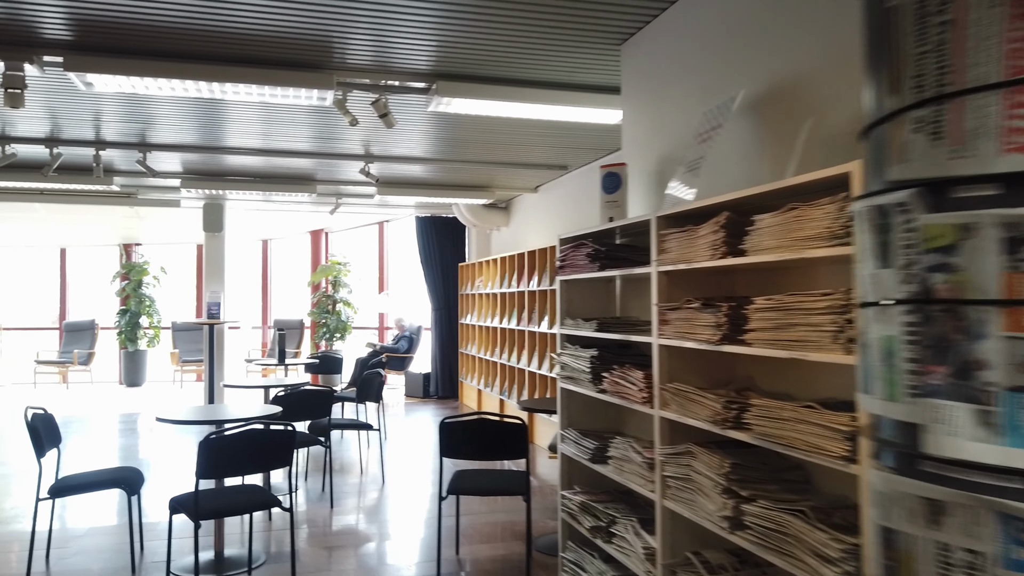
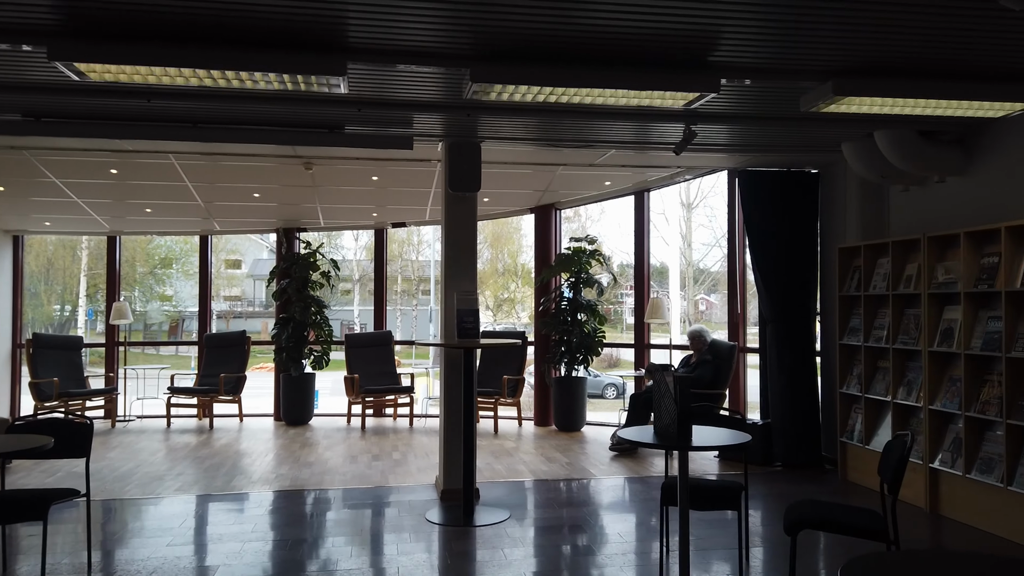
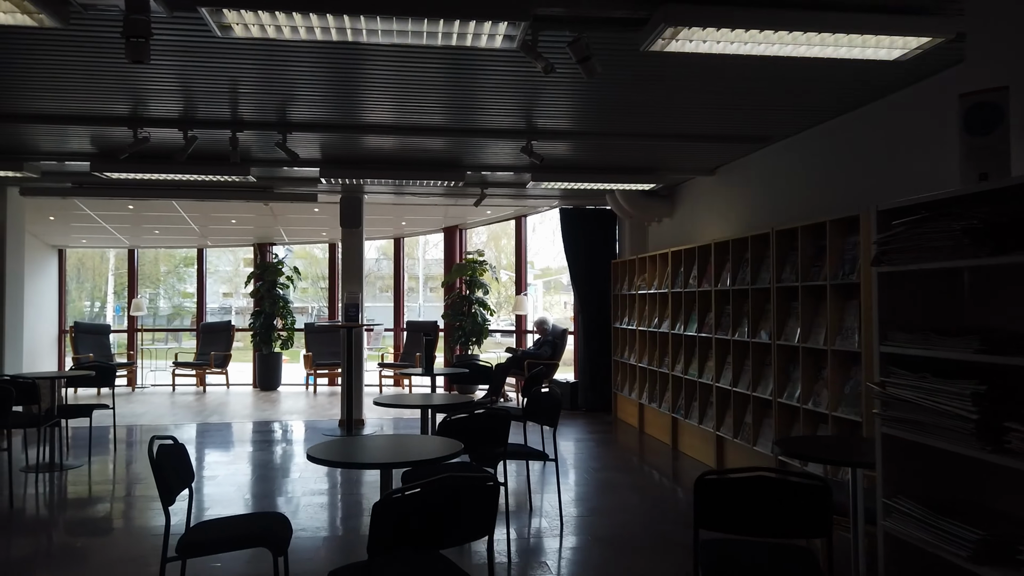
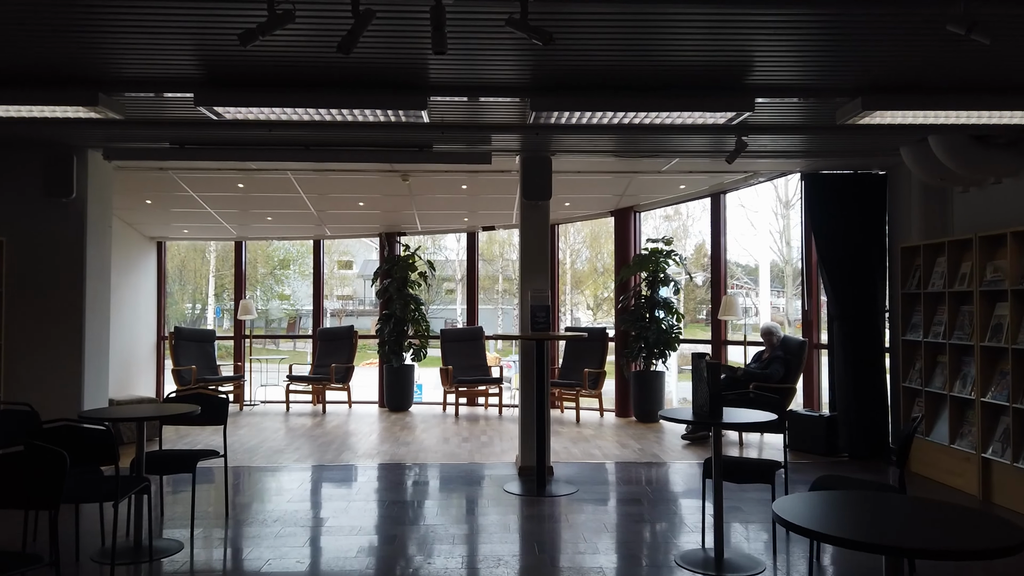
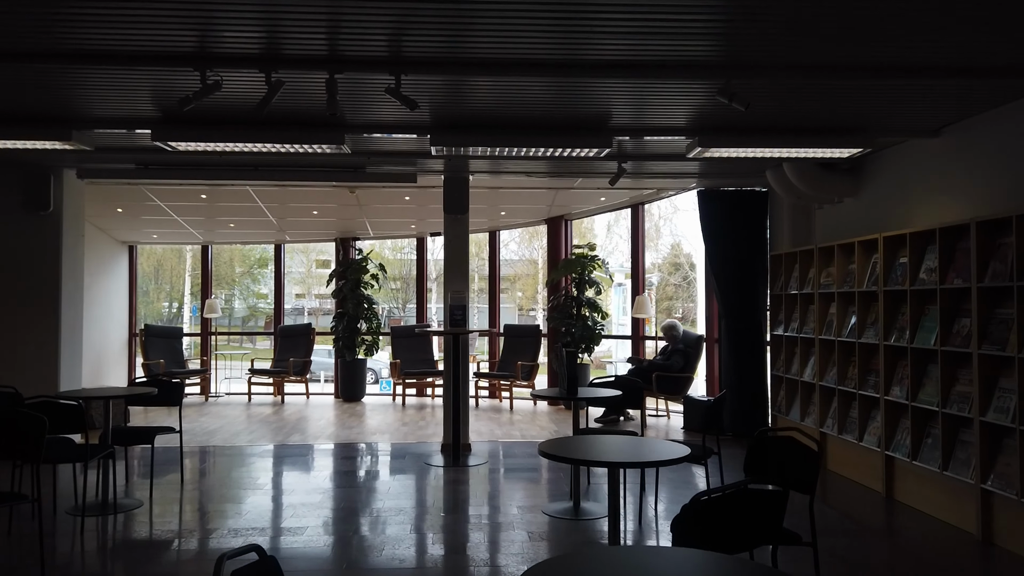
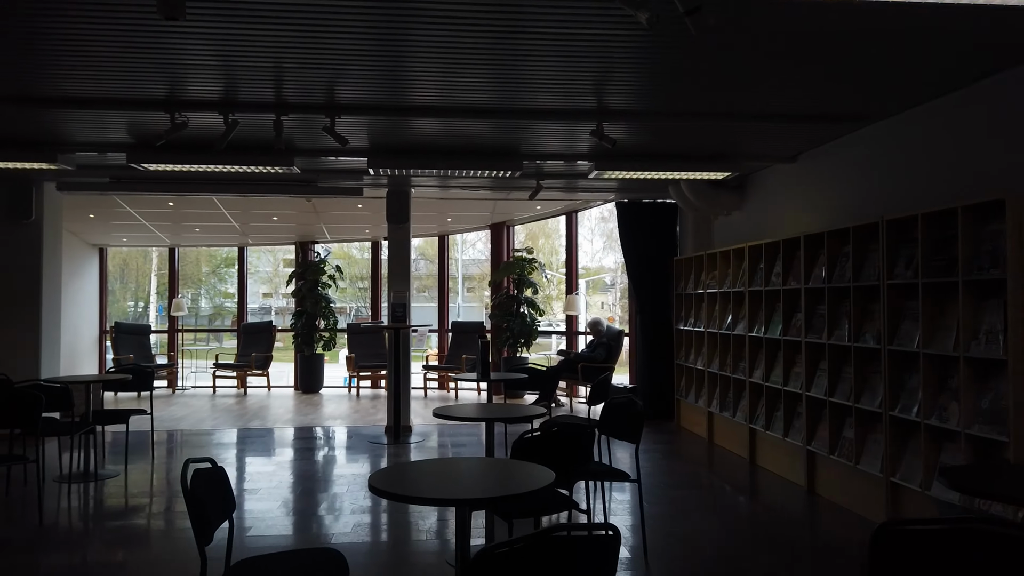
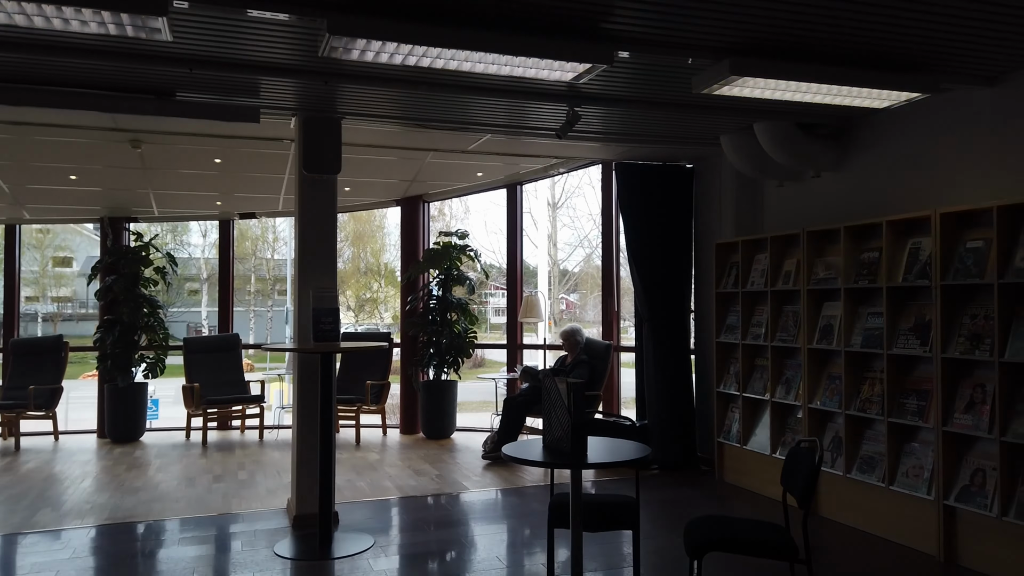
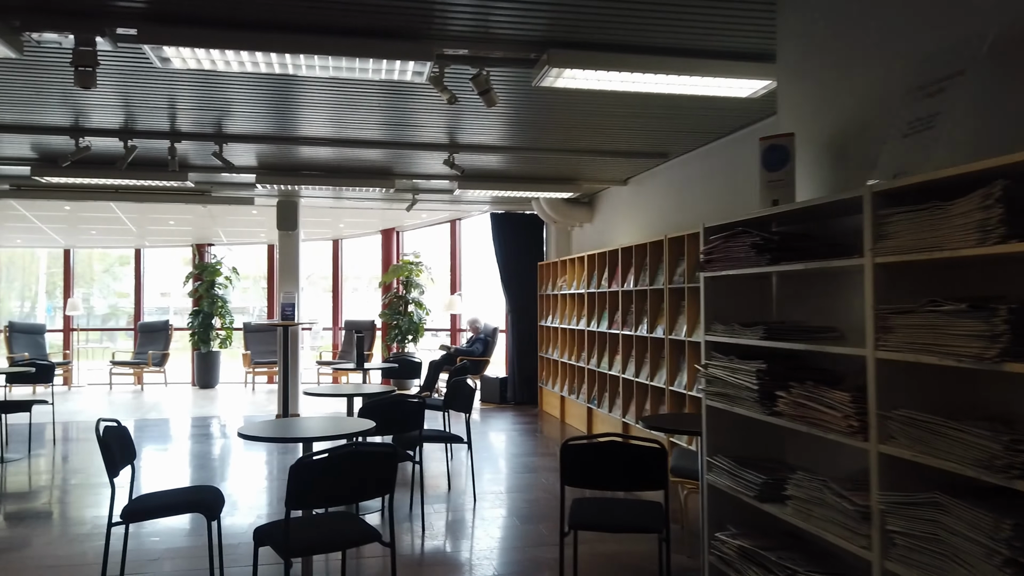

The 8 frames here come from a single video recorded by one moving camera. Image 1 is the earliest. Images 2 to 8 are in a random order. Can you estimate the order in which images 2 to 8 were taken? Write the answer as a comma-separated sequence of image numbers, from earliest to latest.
8, 3, 6, 5, 4, 2, 7
